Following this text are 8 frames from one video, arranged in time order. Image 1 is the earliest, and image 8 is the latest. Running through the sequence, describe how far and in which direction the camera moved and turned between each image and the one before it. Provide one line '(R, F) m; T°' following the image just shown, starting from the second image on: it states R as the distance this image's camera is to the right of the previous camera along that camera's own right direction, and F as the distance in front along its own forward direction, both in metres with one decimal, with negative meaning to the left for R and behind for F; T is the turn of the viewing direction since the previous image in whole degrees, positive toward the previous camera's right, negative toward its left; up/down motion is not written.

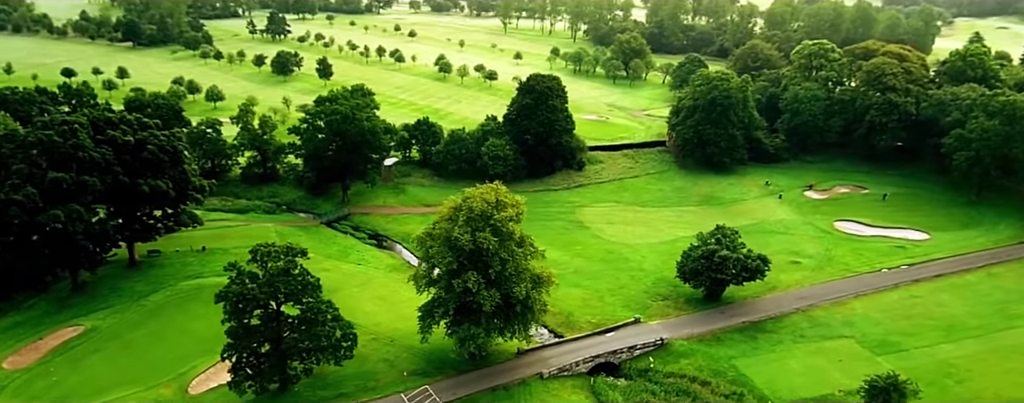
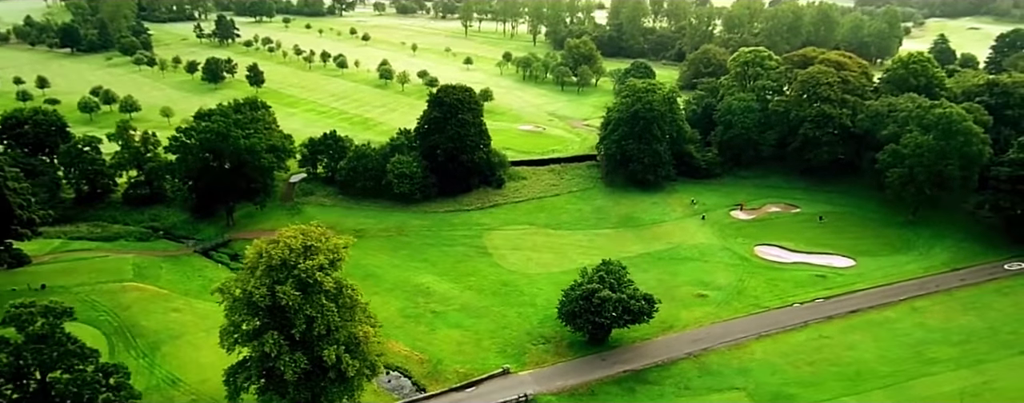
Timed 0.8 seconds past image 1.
(+8.2, +5.4) m; +1°
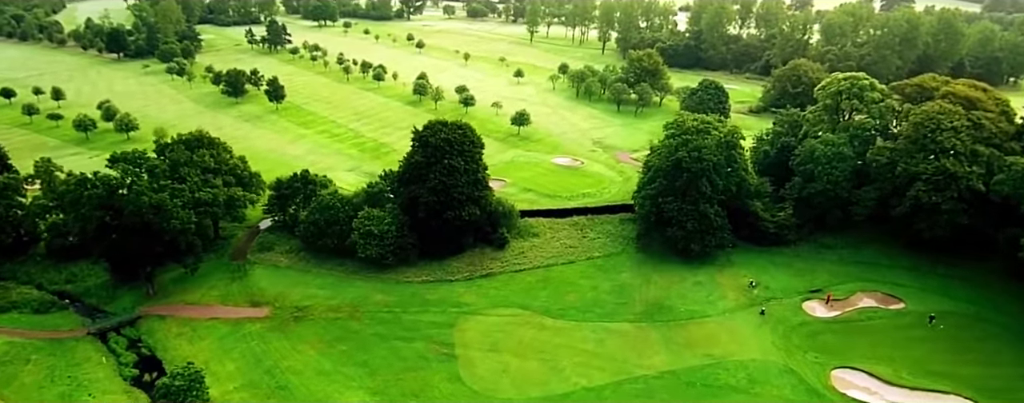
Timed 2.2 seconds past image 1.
(+6.9, +16.5) m; -7°
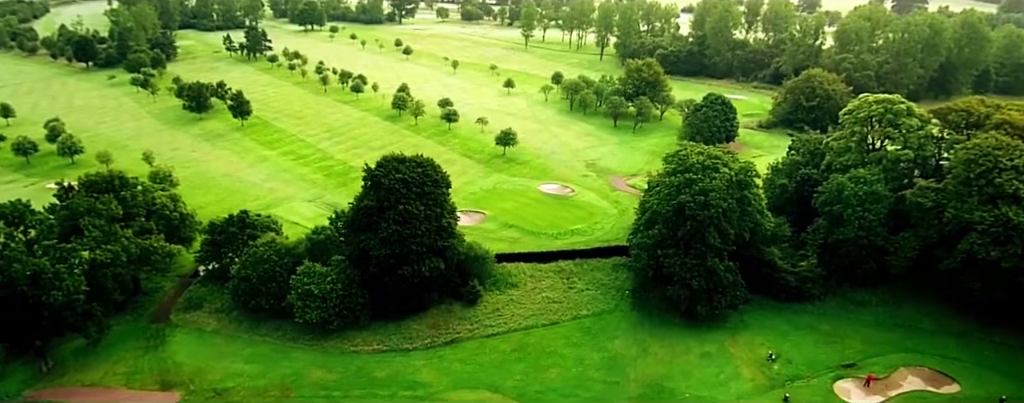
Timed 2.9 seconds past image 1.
(+2.2, +9.2) m; 0°
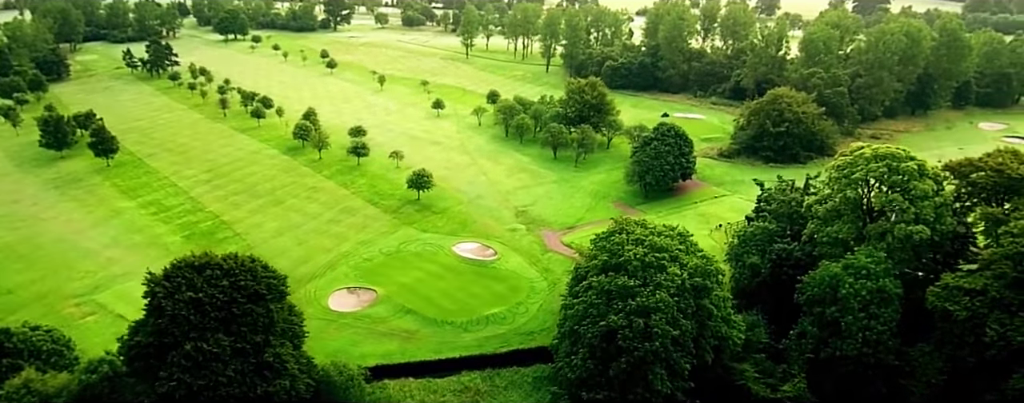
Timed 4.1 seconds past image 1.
(+4.9, +14.6) m; +3°
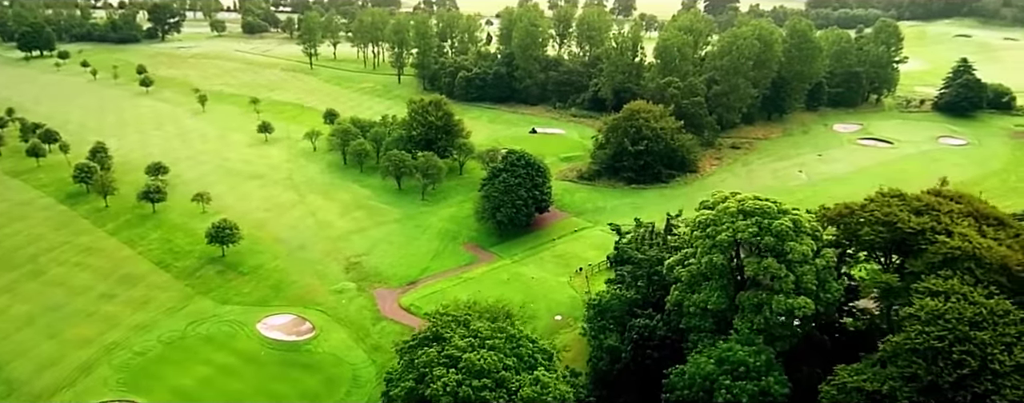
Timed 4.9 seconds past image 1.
(+4.3, +9.6) m; +10°
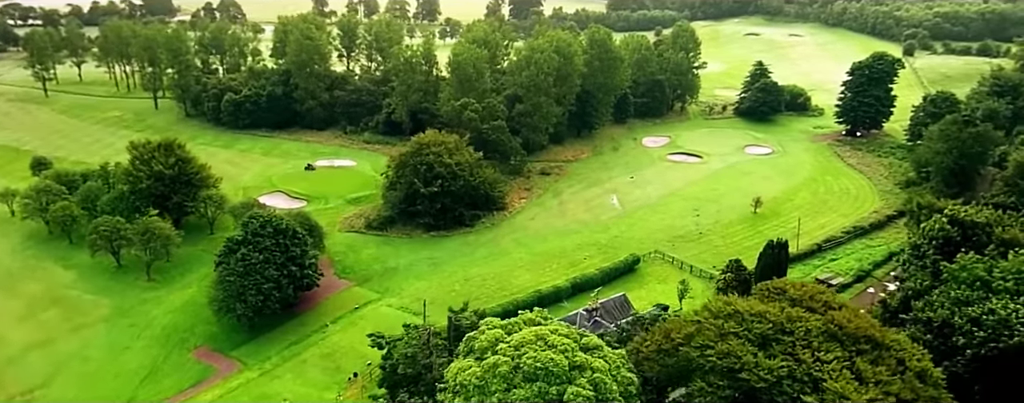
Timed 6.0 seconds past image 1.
(+5.4, +12.0) m; +13°
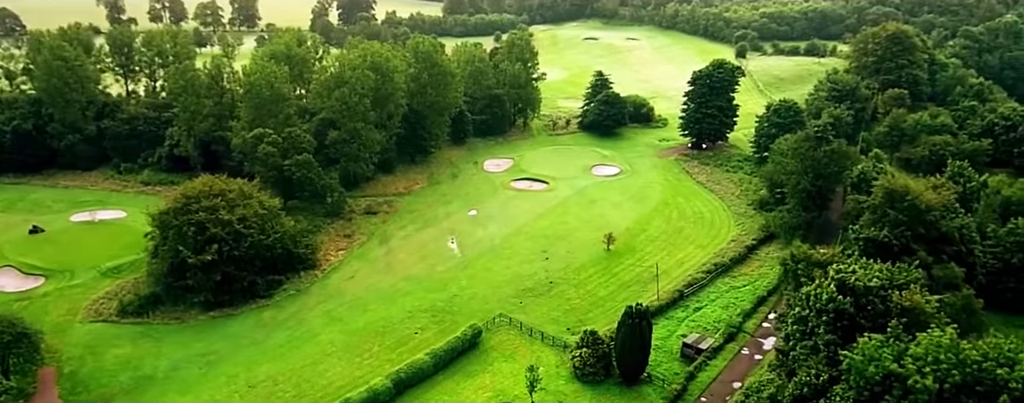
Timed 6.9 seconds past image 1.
(+3.6, +10.8) m; +11°
